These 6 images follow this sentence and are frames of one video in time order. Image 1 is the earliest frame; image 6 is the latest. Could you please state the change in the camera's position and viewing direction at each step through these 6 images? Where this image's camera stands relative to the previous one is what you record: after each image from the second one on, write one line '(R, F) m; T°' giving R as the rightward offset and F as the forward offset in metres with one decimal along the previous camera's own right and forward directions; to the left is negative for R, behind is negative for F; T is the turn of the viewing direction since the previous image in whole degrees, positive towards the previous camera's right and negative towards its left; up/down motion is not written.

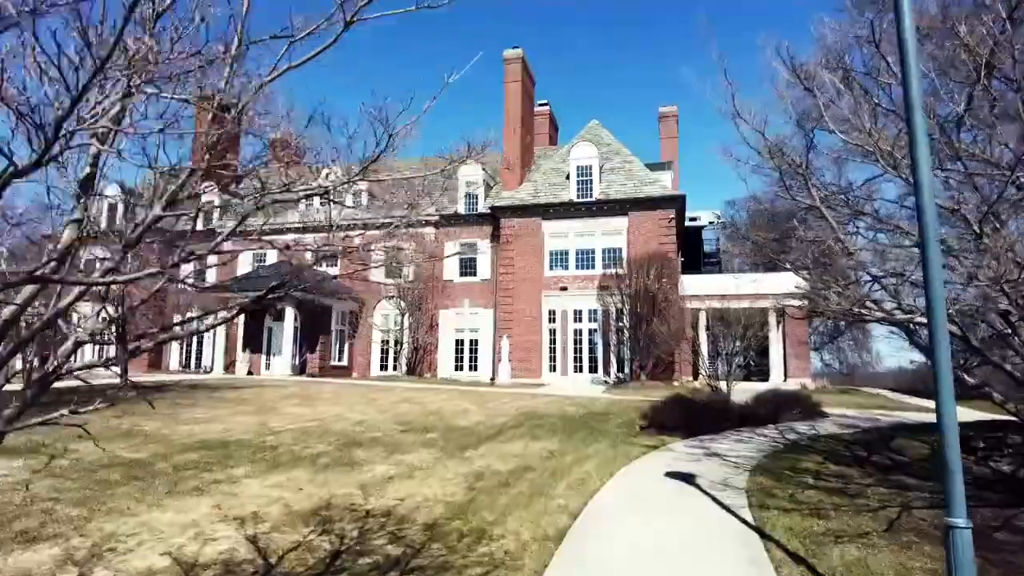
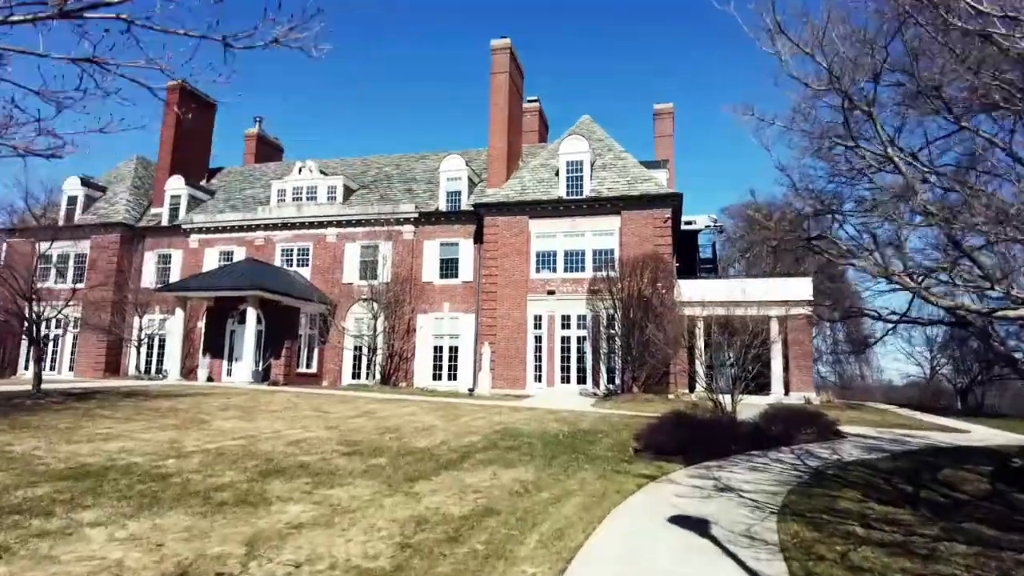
(+0.3, +2.1) m; +1°
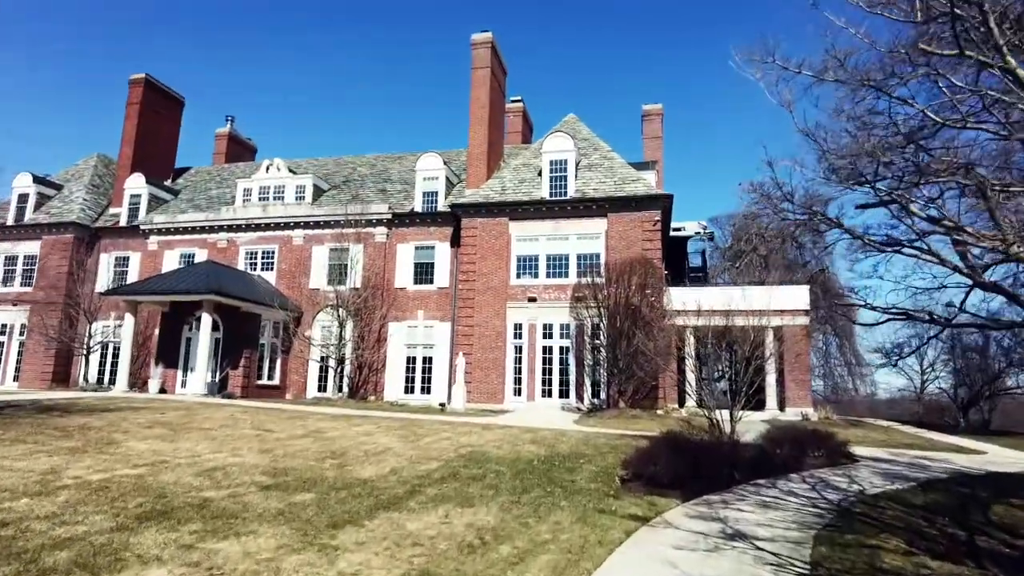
(+0.3, +1.7) m; +1°
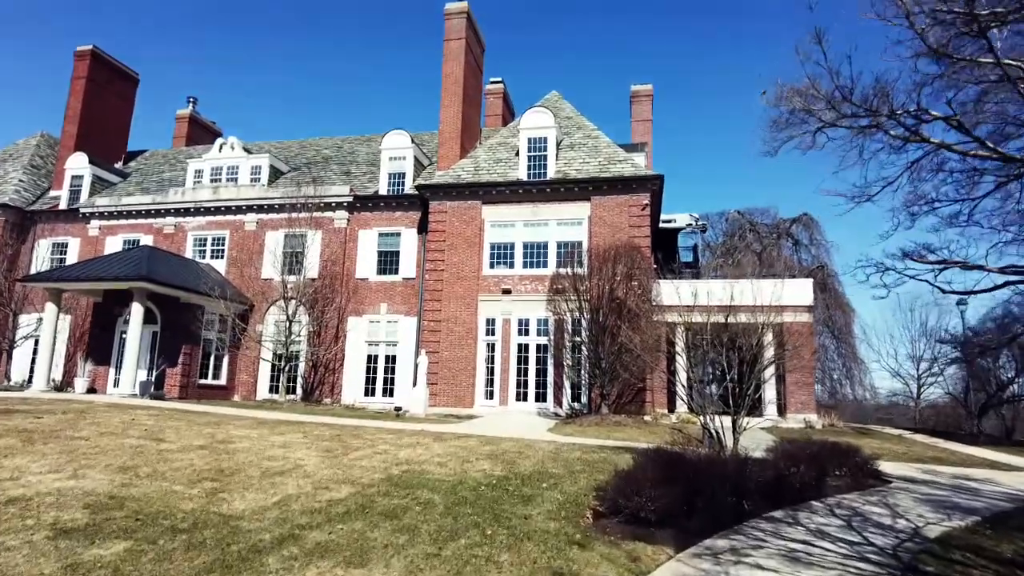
(+0.6, +2.5) m; +1°
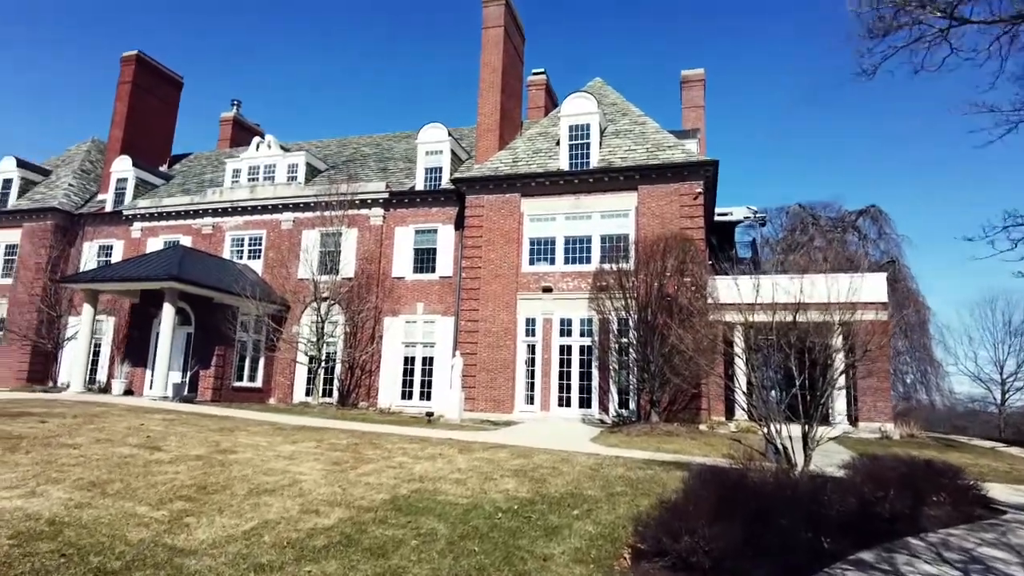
(+0.3, +1.3) m; -5°
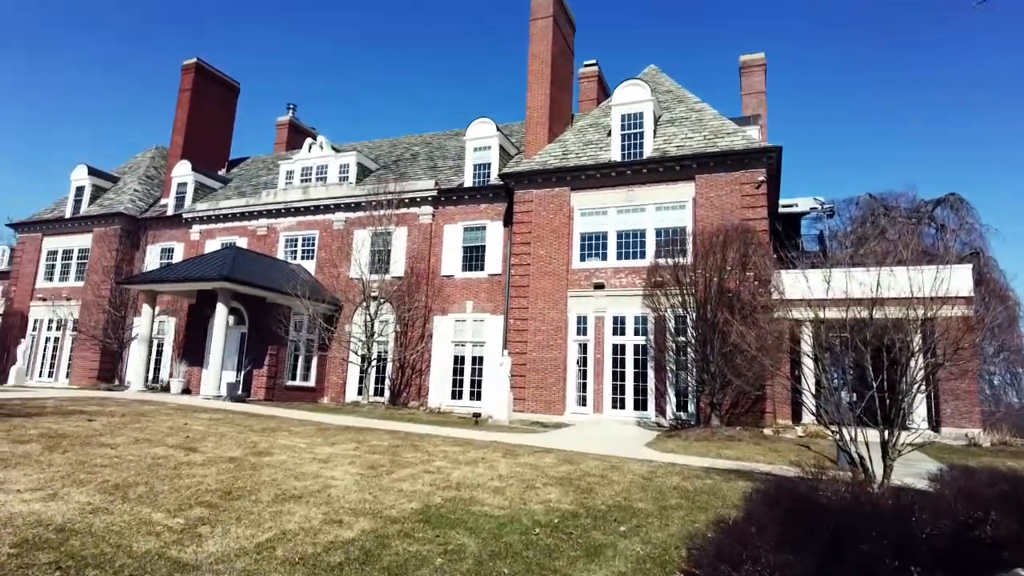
(+0.2, +0.6) m; -5°
